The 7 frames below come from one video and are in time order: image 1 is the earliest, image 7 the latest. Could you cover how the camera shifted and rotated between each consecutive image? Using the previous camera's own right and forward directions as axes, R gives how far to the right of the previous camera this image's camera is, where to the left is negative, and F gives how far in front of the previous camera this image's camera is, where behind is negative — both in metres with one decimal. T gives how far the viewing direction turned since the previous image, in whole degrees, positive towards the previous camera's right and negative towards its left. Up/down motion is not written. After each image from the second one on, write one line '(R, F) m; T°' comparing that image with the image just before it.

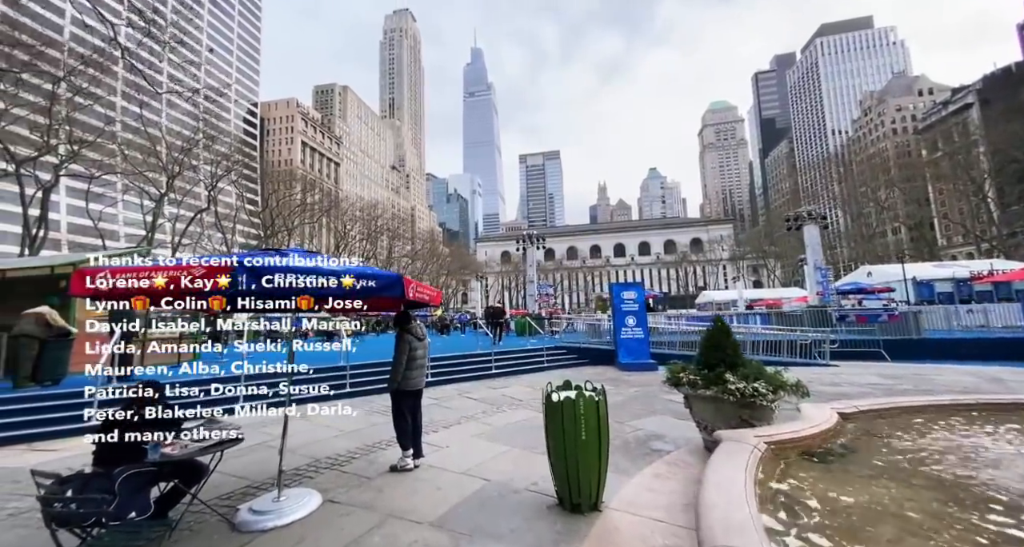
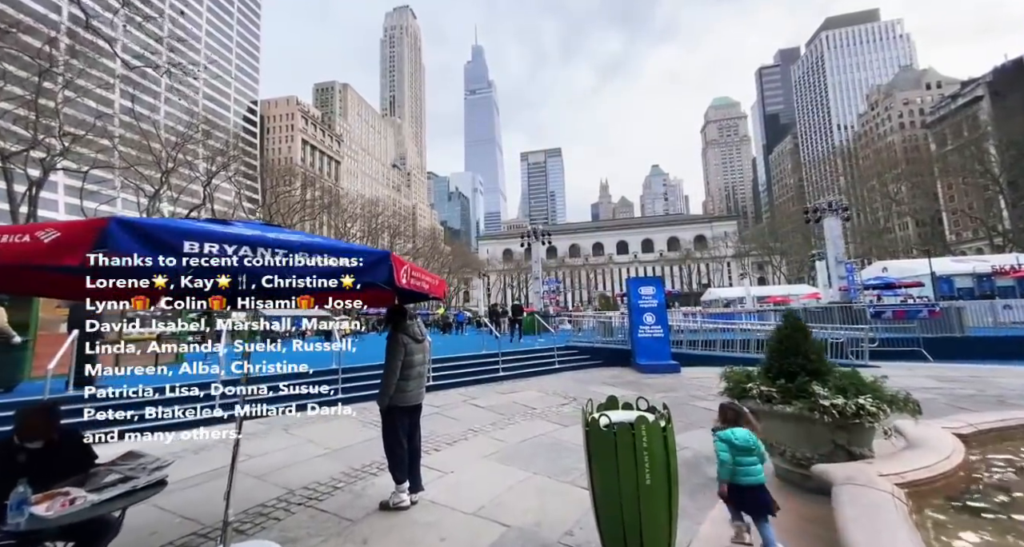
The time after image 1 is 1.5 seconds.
(-0.1, +0.8) m; 0°
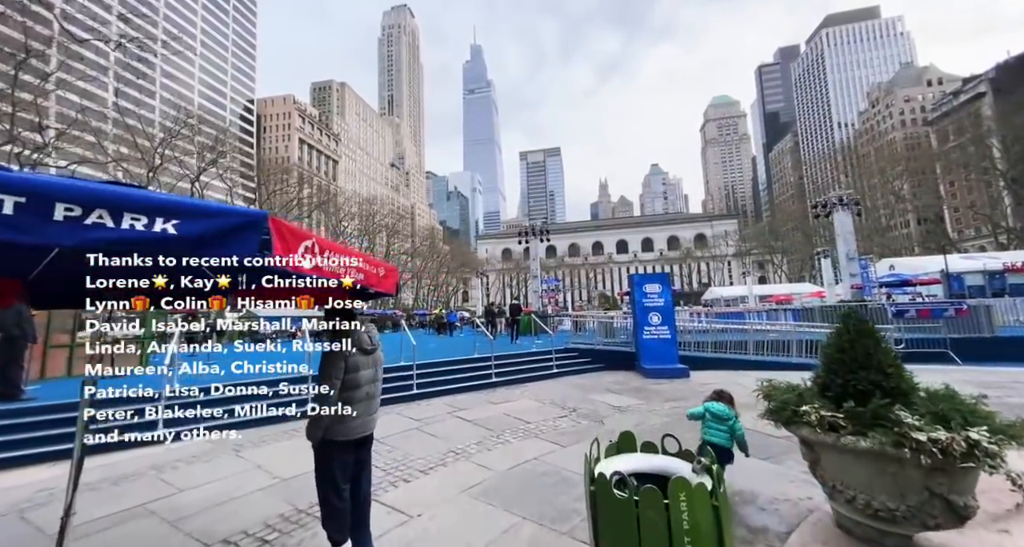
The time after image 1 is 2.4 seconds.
(+0.1, +0.7) m; 0°
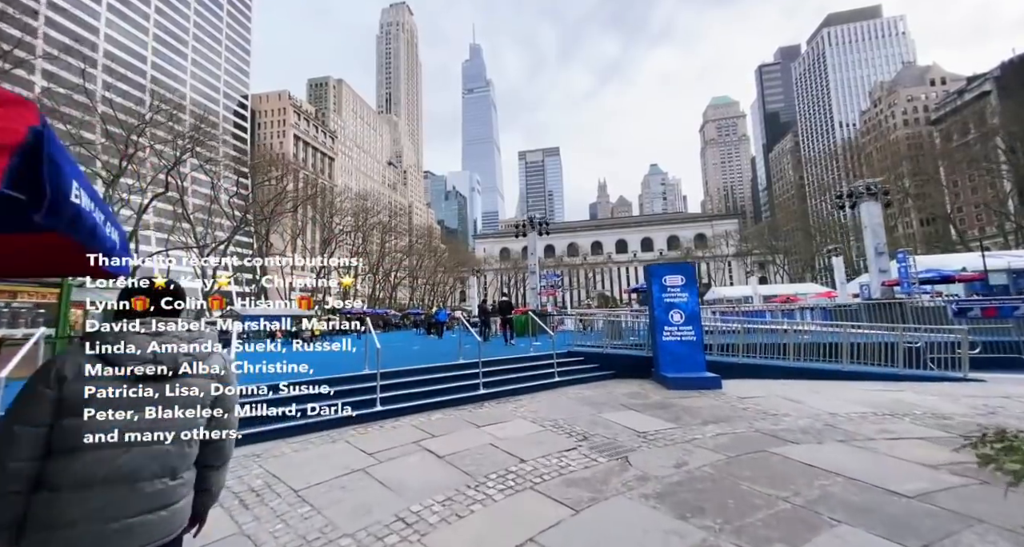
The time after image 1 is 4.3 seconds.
(+0.1, +1.4) m; 0°
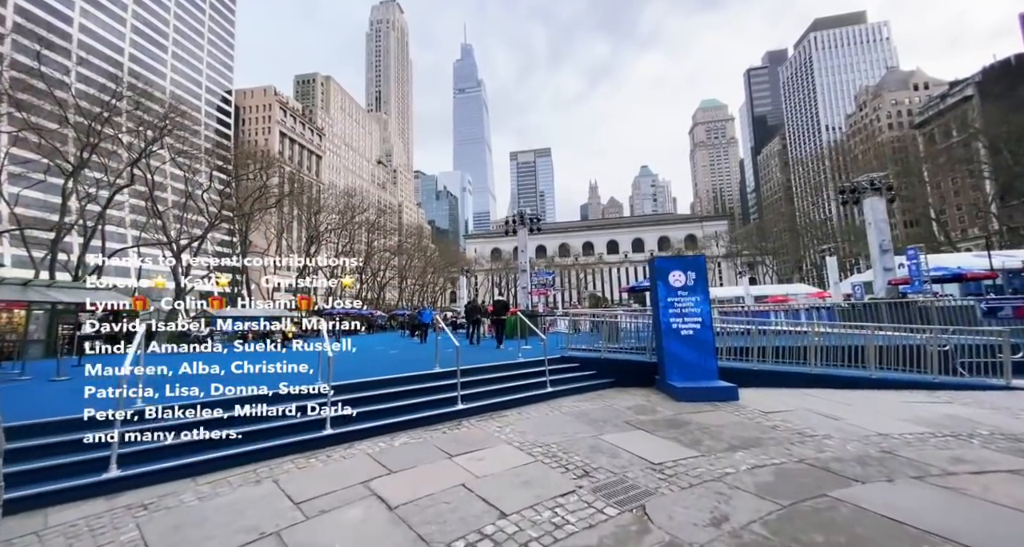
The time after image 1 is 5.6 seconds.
(+0.1, +0.9) m; +1°
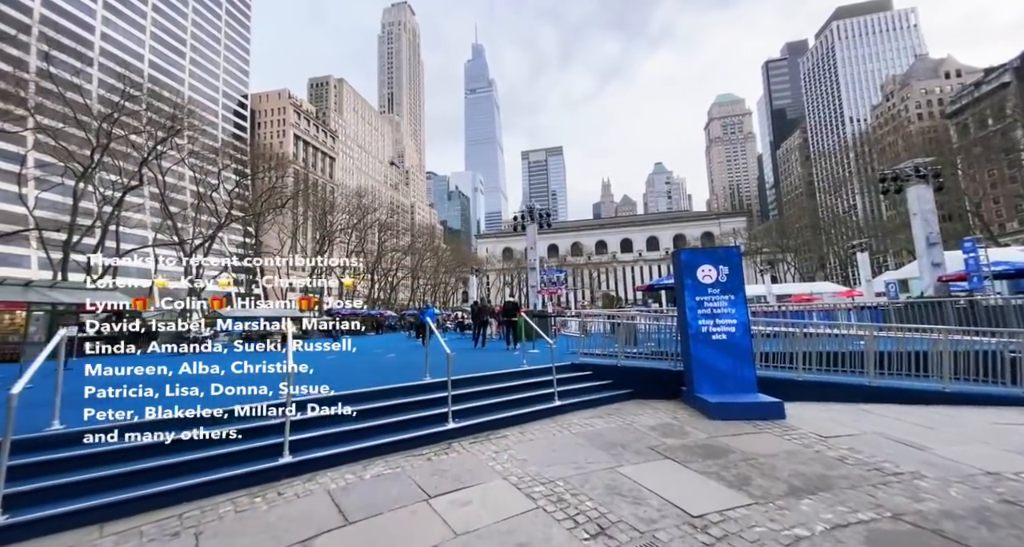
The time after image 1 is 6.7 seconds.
(+0.1, +0.8) m; -2°
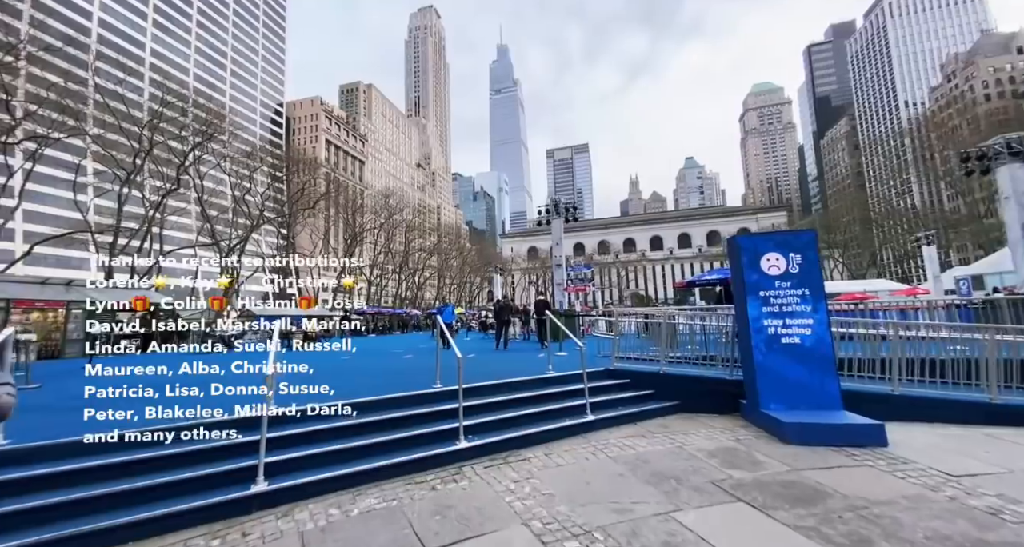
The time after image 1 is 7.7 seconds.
(0.0, +0.8) m; -4°
